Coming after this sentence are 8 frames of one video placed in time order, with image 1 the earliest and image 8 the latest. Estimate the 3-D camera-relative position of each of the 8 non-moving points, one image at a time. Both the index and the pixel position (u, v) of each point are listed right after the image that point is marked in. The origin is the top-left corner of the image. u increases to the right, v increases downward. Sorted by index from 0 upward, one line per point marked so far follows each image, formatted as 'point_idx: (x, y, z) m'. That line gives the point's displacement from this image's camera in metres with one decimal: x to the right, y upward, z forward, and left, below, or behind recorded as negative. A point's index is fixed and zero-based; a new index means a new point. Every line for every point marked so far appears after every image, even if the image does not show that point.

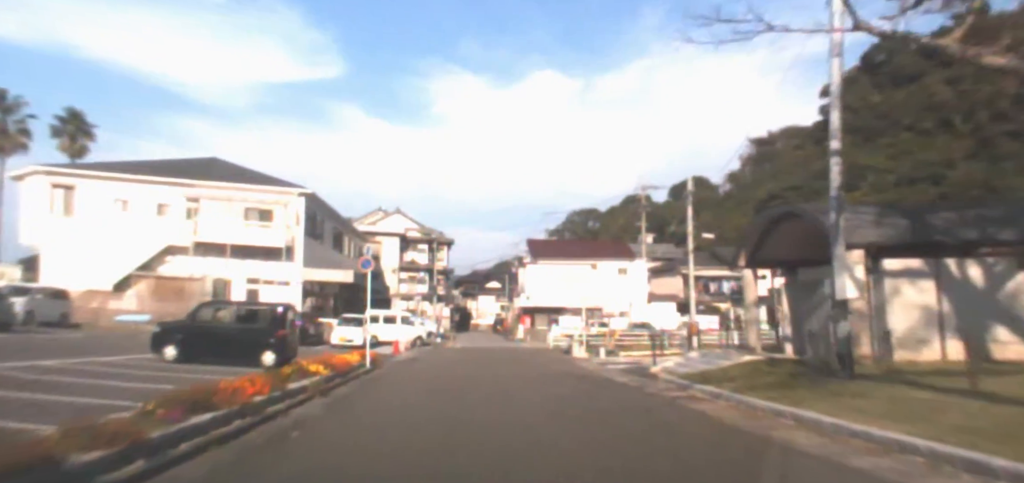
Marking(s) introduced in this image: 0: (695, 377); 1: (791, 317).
0: (+4.2, -3.0, +14.6) m
1: (+7.2, -1.9, +17.2) m
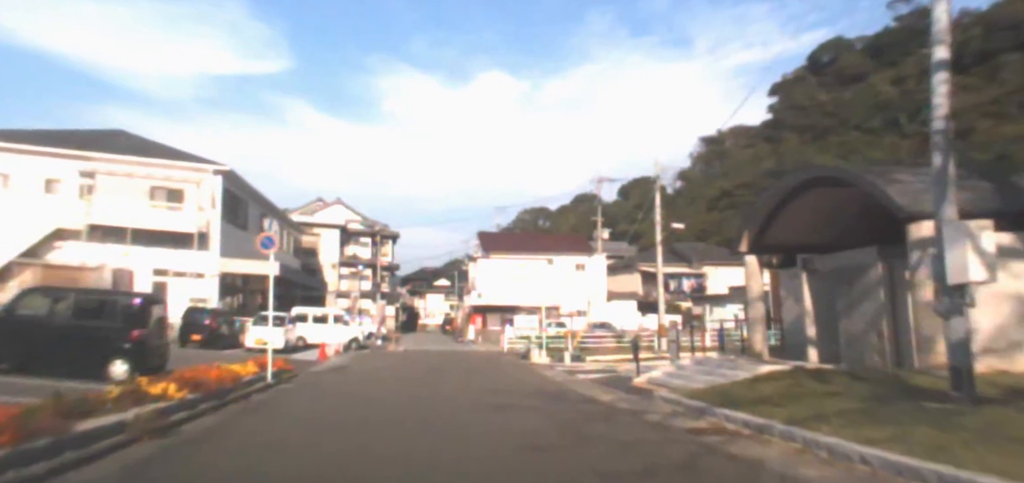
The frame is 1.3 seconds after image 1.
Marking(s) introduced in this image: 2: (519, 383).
0: (+3.3, -2.5, +10.7) m
1: (+6.2, -1.5, +13.5) m
2: (+0.2, -3.6, +16.4) m
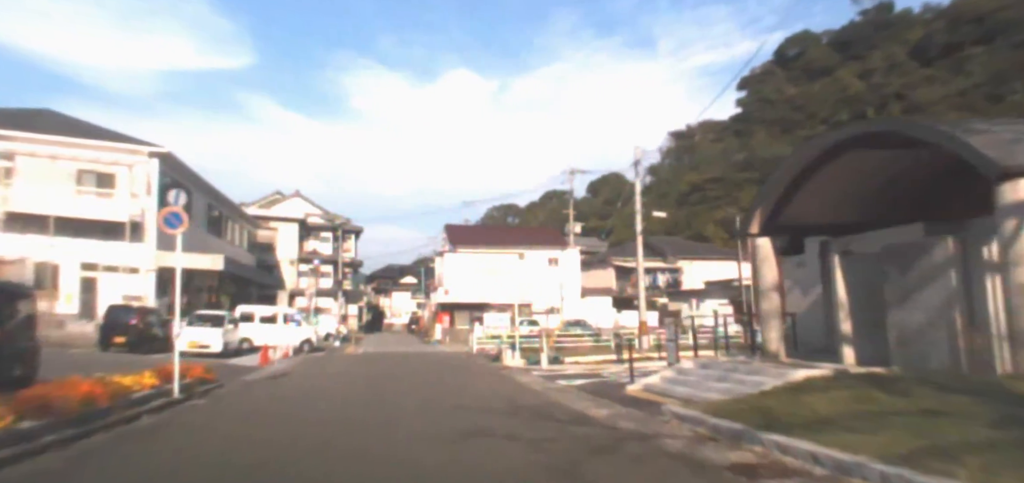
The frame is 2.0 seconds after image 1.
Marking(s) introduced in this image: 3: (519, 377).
0: (+2.9, -2.1, +8.2) m
1: (+5.7, -1.1, +11.1) m
2: (-0.5, -3.2, +13.7) m
3: (+0.2, -3.6, +17.5) m
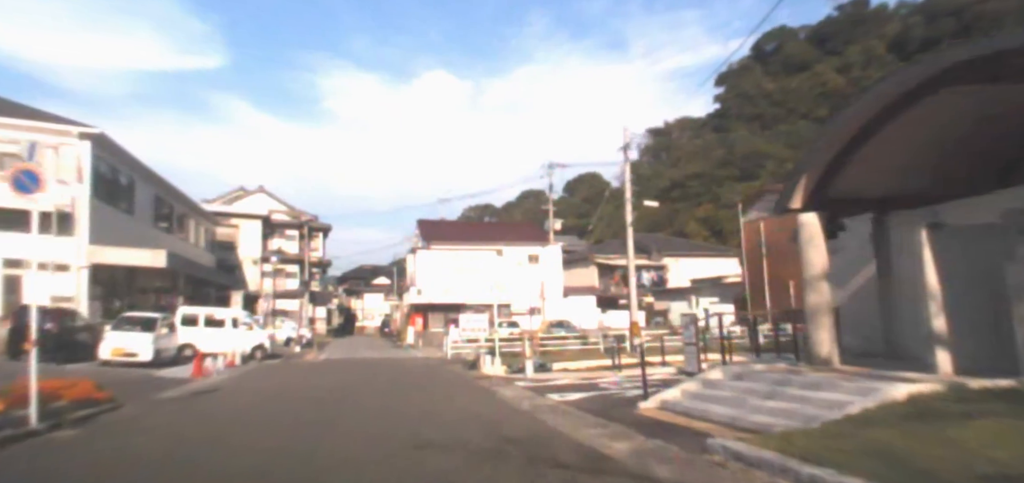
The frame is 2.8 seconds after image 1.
0: (+2.8, -1.7, +5.4) m
1: (+5.4, -0.7, +8.4) m
2: (-0.8, -2.8, +10.7) m
3: (-0.3, -3.3, +14.5) m
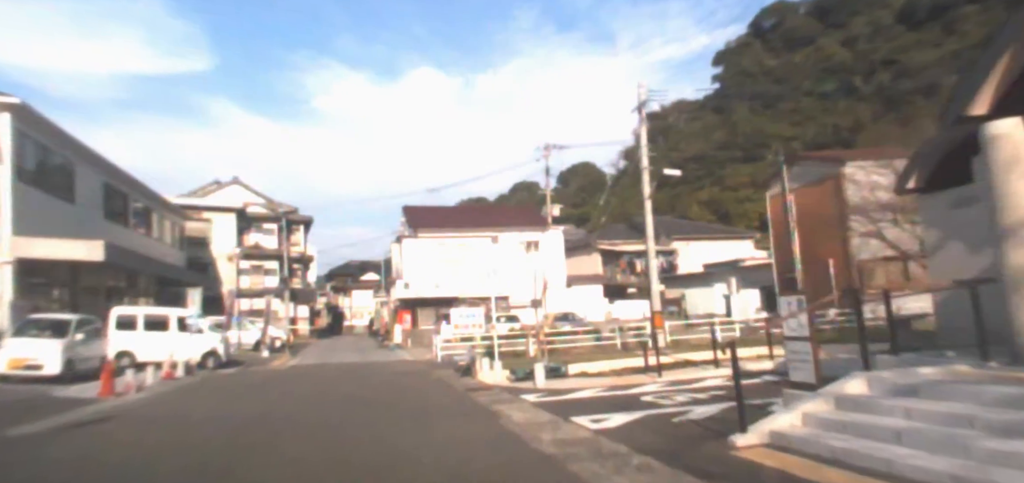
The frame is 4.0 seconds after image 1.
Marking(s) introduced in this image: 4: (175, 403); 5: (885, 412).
0: (+3.0, -1.1, +1.3) m
1: (+5.5, +0.1, +4.3) m
2: (-0.6, -2.2, +6.6) m
3: (-0.1, -2.6, +10.4) m
4: (-8.1, -3.7, +15.8) m
5: (+3.3, -1.5, +5.9) m
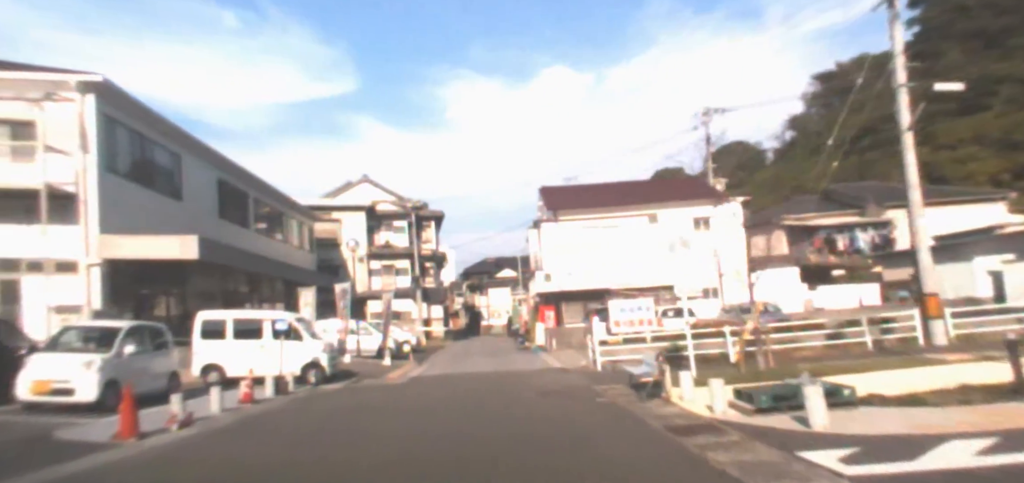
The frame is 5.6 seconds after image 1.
0: (+3.1, -0.1, -5.3) m
1: (+6.1, +1.2, -2.9) m
2: (+0.7, -1.4, +0.6) m
3: (+2.0, -1.7, +4.2) m
4: (-4.6, -3.1, +11.1) m
5: (+4.4, -0.5, -0.9) m
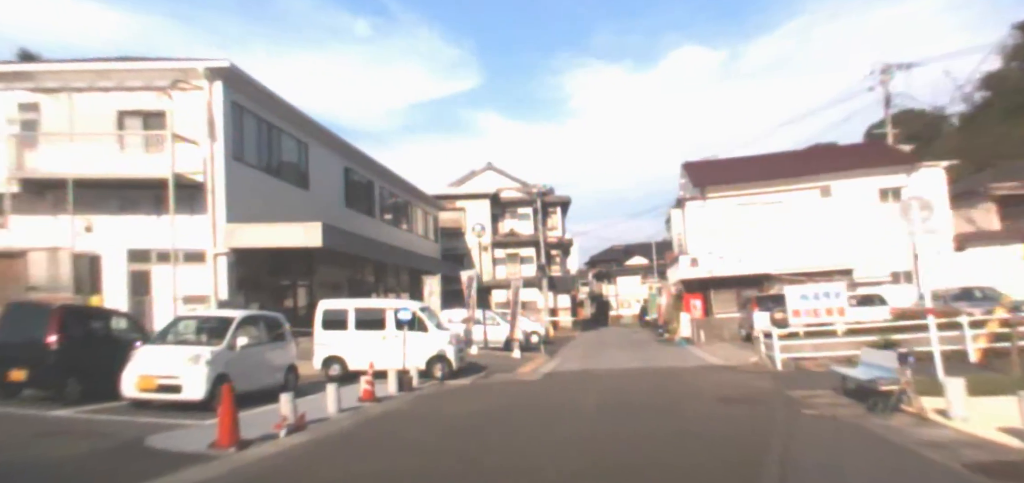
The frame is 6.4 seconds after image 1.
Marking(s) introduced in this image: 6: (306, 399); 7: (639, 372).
0: (+2.3, +0.2, -8.3) m
1: (+5.7, +1.6, -6.5) m
2: (+1.0, -1.0, -2.0) m
3: (+3.0, -1.3, +1.3) m
4: (-2.2, -2.7, +9.3) m
5: (+4.4, -0.1, -4.1) m
6: (-3.8, -2.9, +12.1) m
7: (+3.2, -3.2, +16.3) m
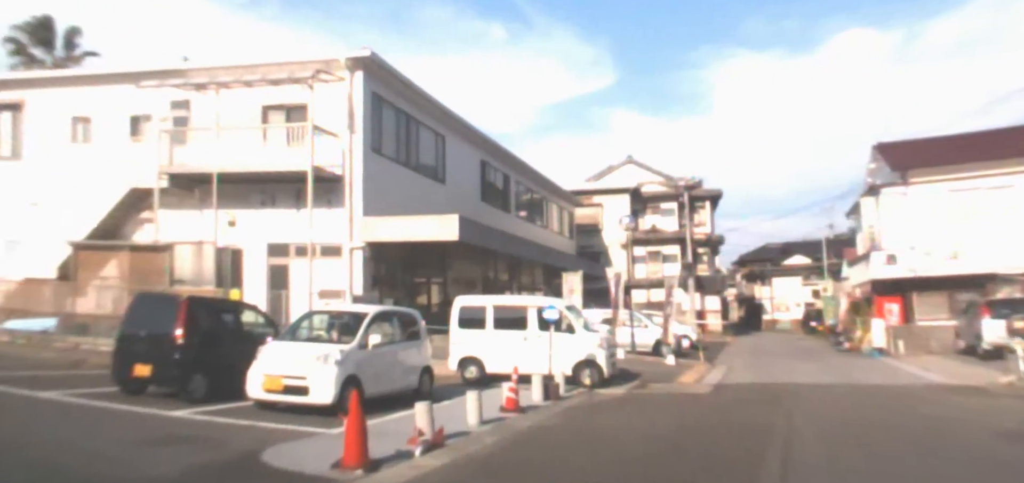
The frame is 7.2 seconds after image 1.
0: (+0.9, +0.6, -10.6) m
1: (+4.6, +2.0, -9.5) m
2: (+0.9, -0.7, -4.2) m
3: (+3.5, -1.0, -1.3) m
4: (-0.1, -2.5, +7.5) m
5: (+3.8, +0.3, -6.9) m
6: (-1.1, -2.6, +10.5) m
7: (+6.5, -3.0, +13.4) m
